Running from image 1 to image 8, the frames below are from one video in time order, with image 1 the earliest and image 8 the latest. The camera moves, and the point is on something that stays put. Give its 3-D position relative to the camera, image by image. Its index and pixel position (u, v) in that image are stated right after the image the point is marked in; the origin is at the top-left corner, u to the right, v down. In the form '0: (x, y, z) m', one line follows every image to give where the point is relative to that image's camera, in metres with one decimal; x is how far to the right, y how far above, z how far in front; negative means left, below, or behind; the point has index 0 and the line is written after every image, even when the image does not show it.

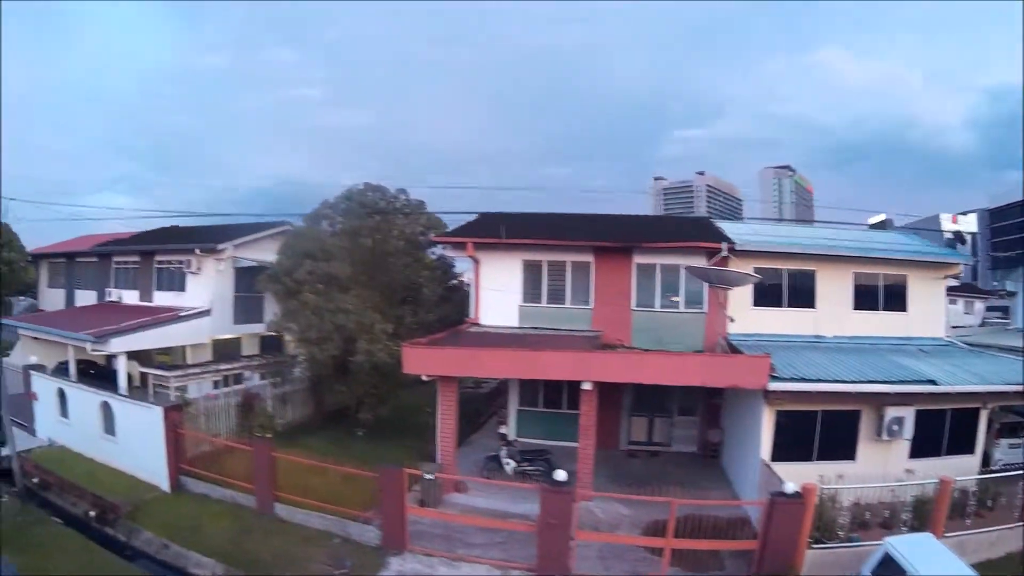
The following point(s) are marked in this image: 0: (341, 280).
0: (-2.4, +0.1, +7.3) m
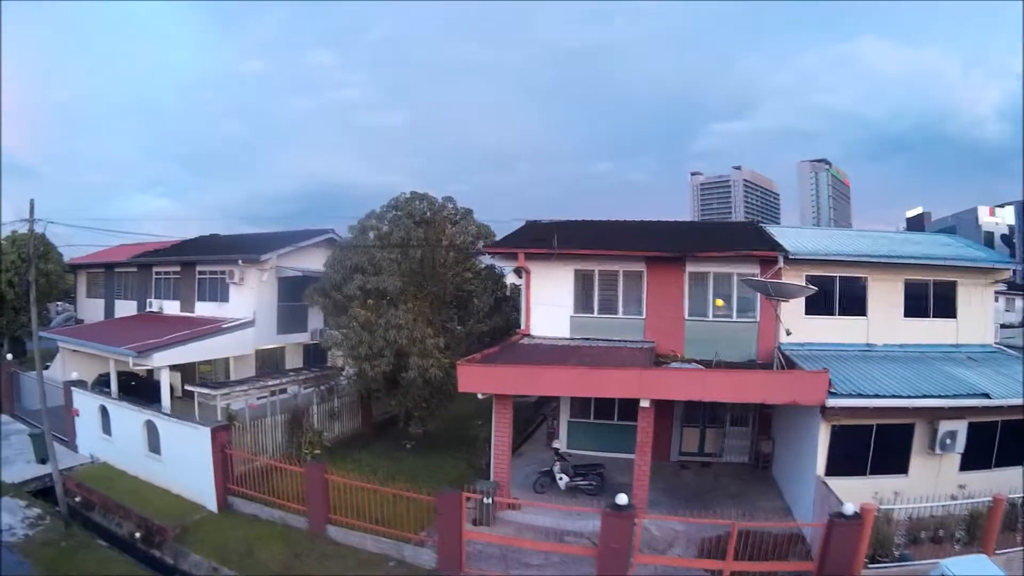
0: (-1.7, -0.1, +7.2) m
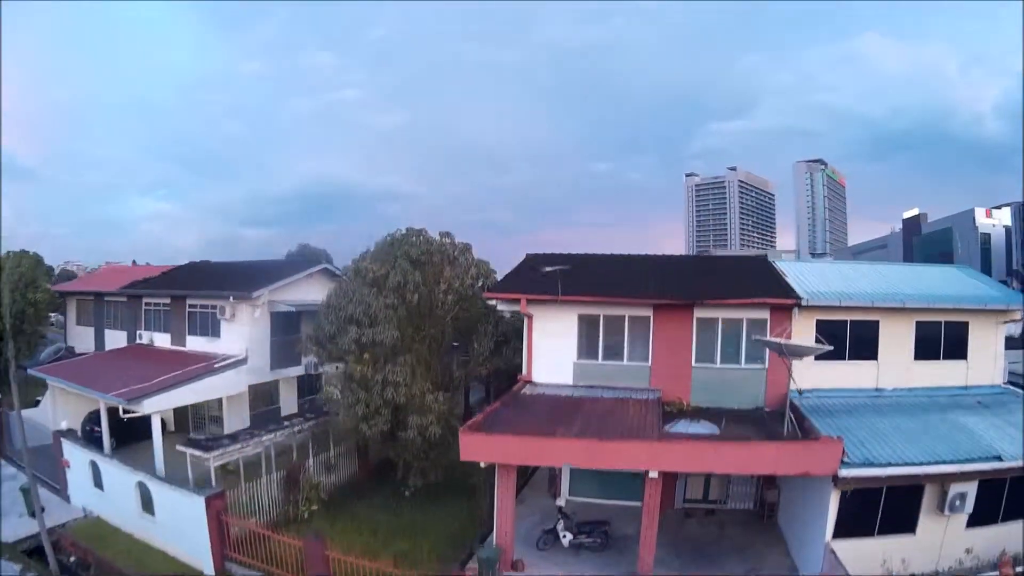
0: (-1.7, -0.8, +6.9) m
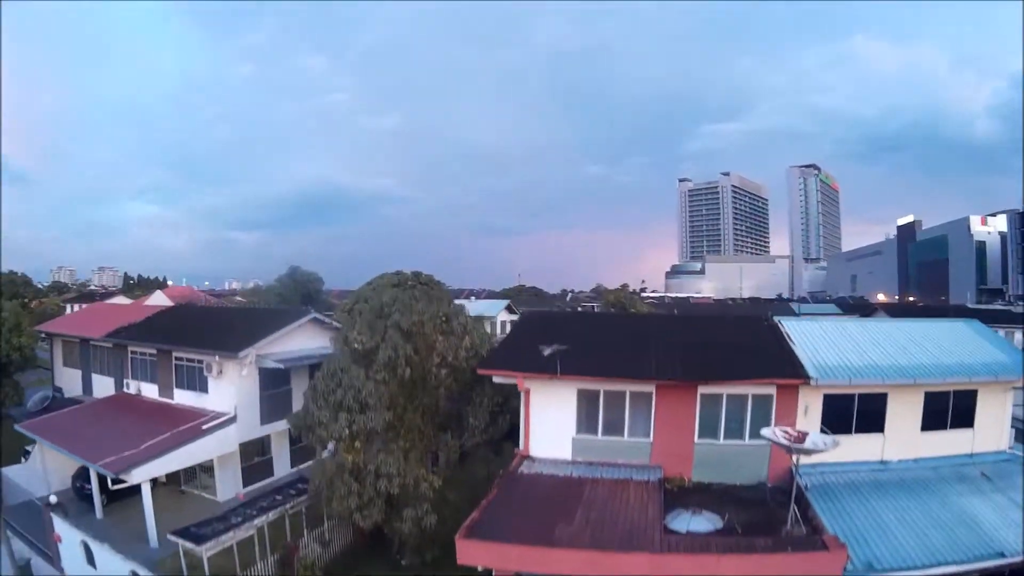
0: (-1.7, -1.8, +6.7) m
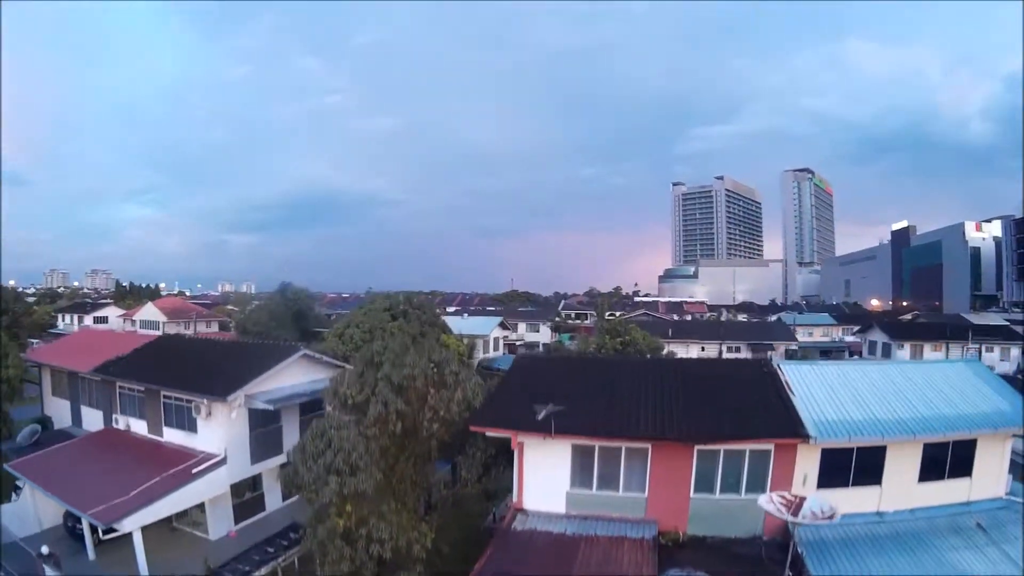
0: (-1.8, -2.5, +6.6) m
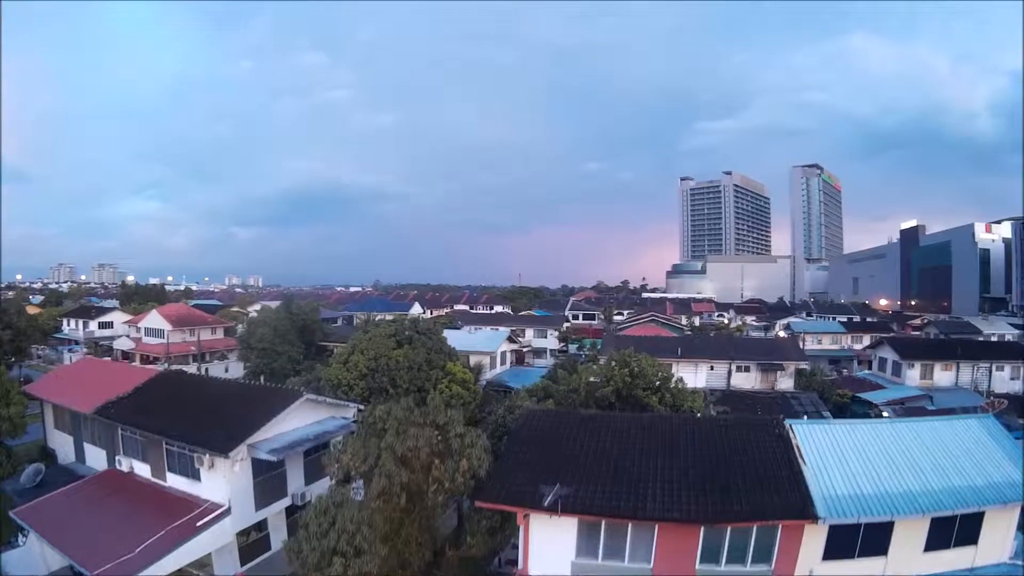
0: (-1.7, -3.5, +6.6) m
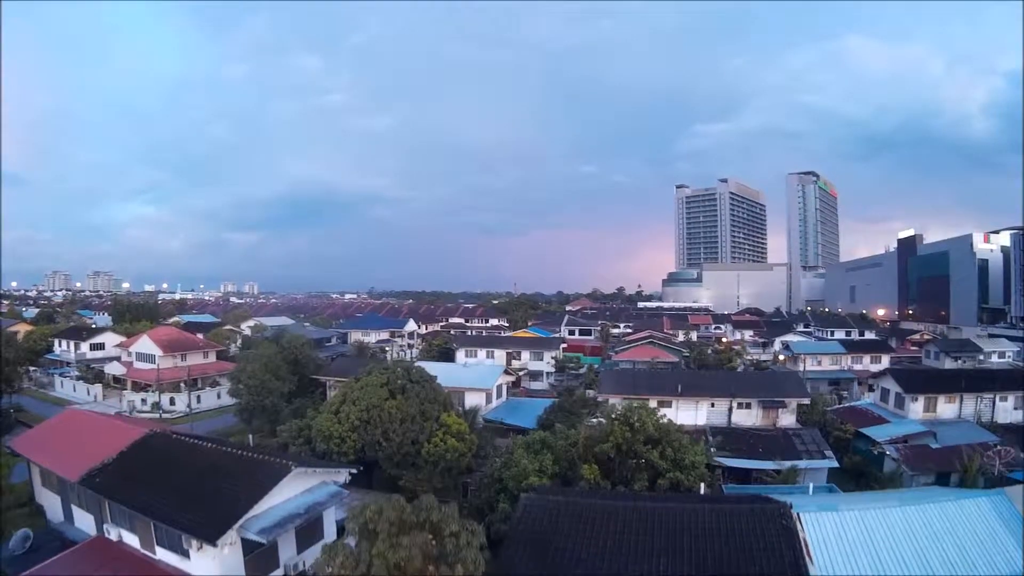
0: (-1.7, -4.8, +6.2) m
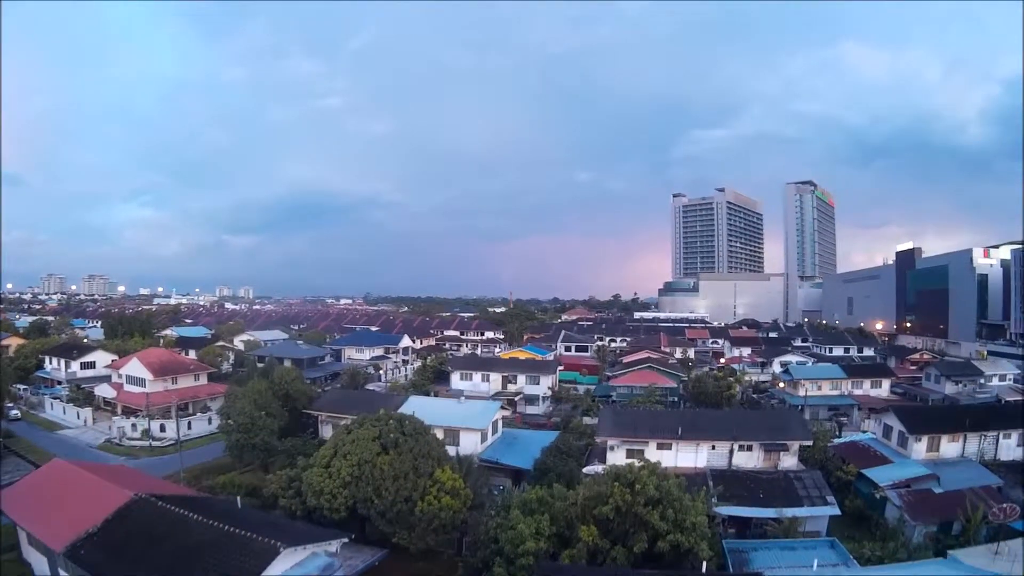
0: (-1.8, -6.2, +5.8) m
